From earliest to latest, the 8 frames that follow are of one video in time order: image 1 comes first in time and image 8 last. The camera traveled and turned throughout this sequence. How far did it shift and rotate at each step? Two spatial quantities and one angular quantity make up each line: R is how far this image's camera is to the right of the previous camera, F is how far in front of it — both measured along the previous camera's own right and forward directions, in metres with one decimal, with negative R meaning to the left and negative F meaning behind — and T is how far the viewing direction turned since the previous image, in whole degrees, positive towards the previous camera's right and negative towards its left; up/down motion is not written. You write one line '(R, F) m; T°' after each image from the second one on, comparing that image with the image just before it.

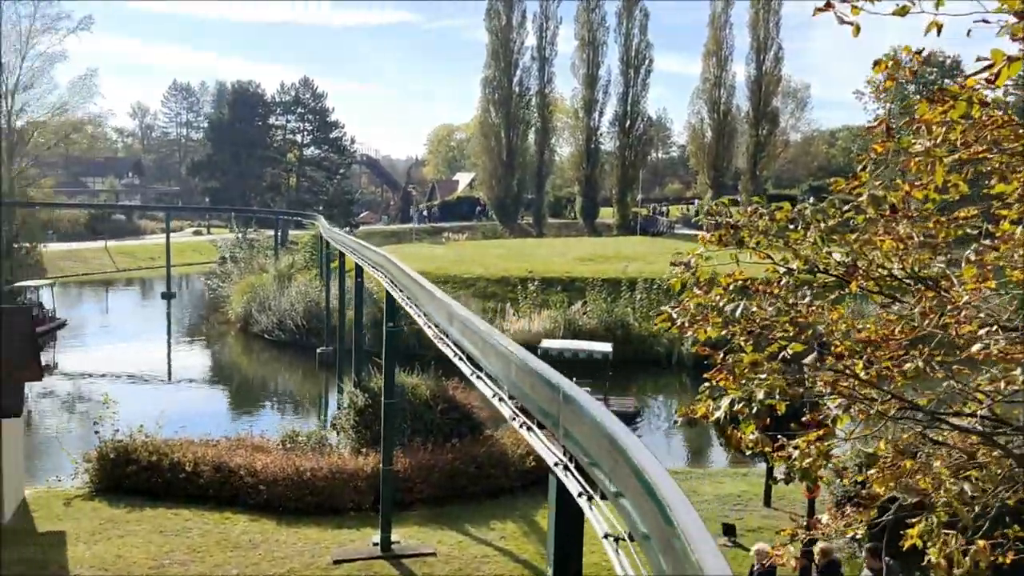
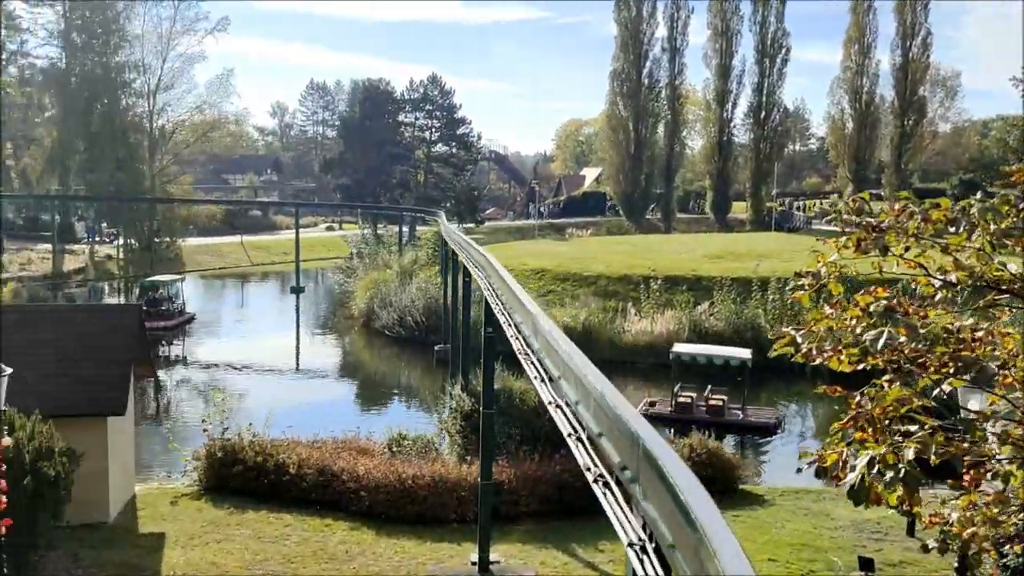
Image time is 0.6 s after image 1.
(+0.2, +0.7) m; -8°
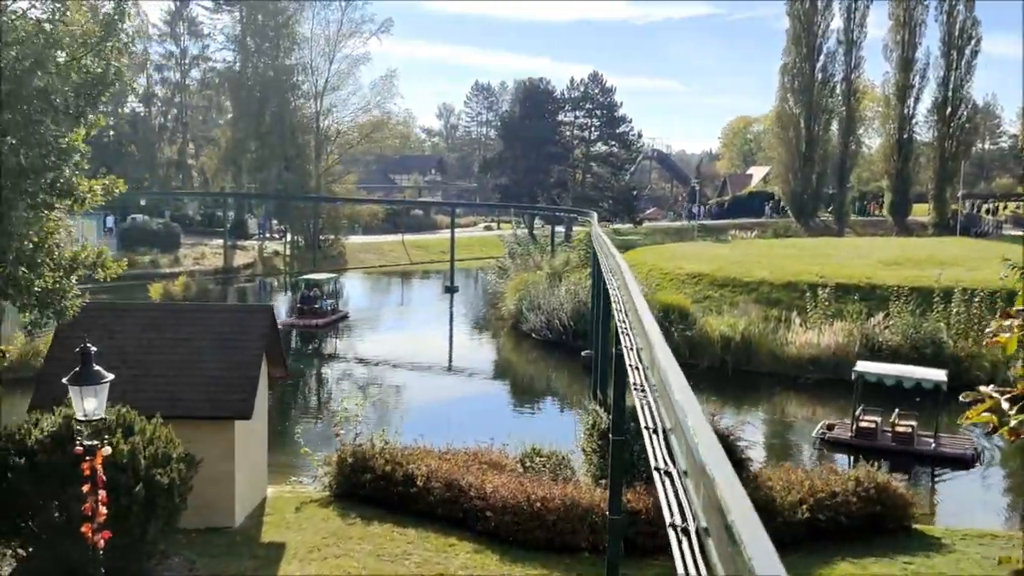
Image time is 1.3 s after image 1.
(+0.2, +0.8) m; -10°
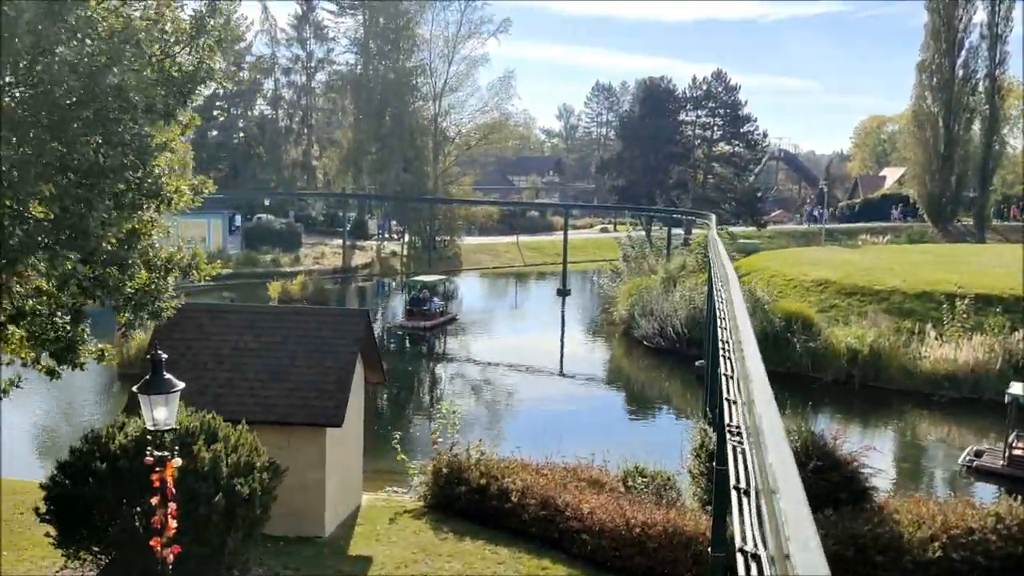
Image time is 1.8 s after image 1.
(+0.2, +0.5) m; -7°
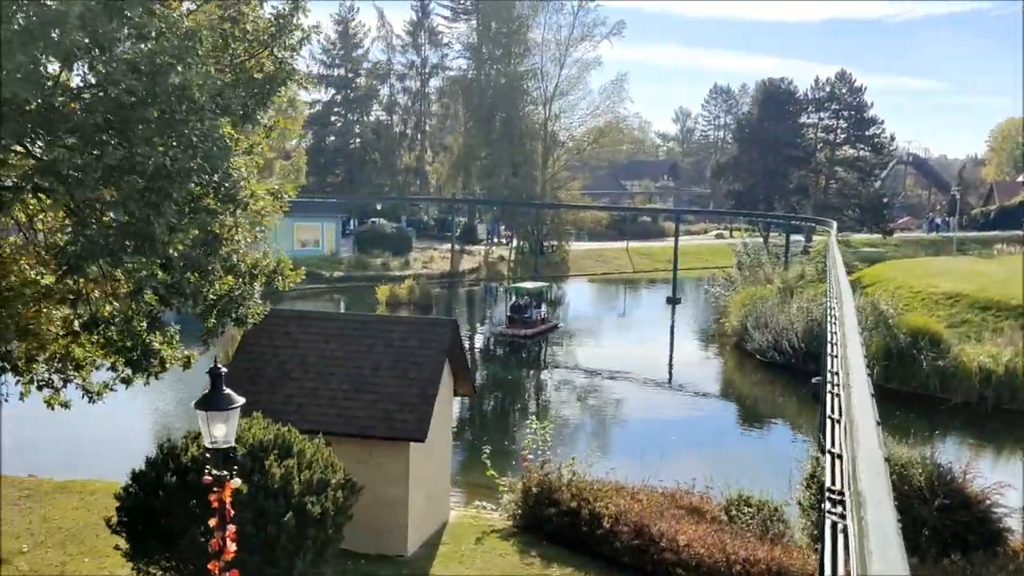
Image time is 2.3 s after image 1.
(+0.2, +0.5) m; -7°
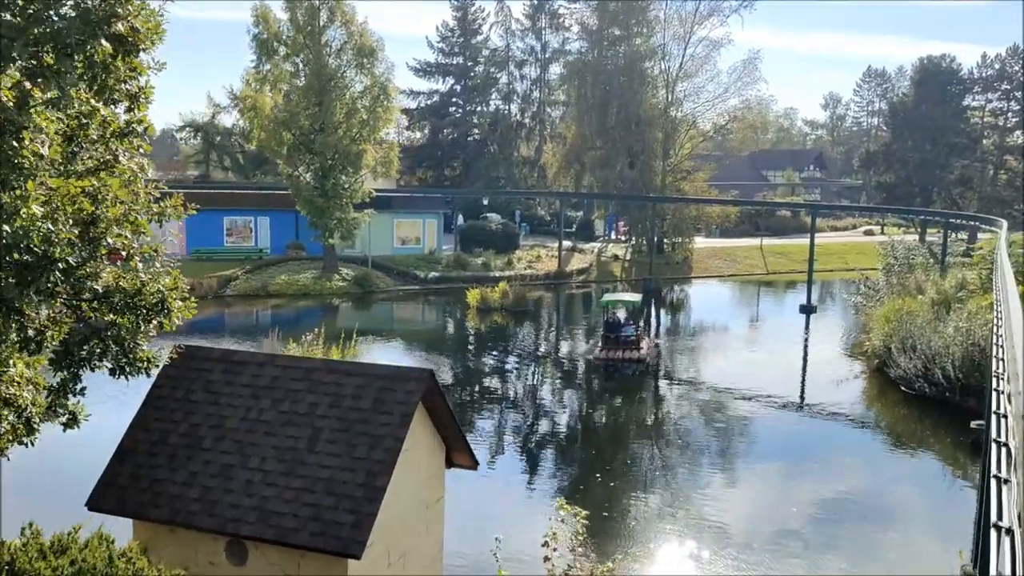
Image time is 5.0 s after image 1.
(+0.9, +2.9) m; -8°
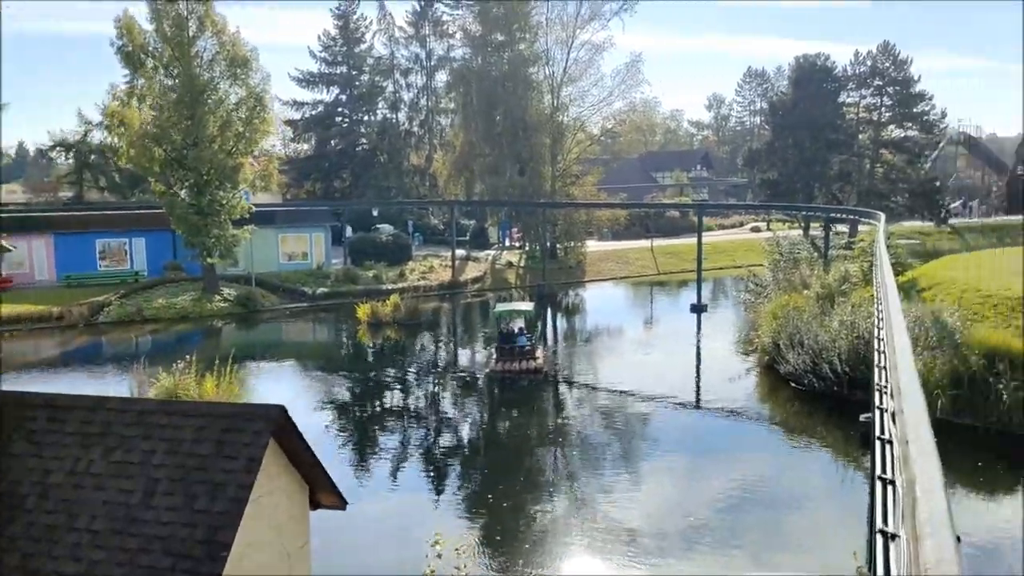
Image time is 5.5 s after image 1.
(+0.3, +0.5) m; +6°
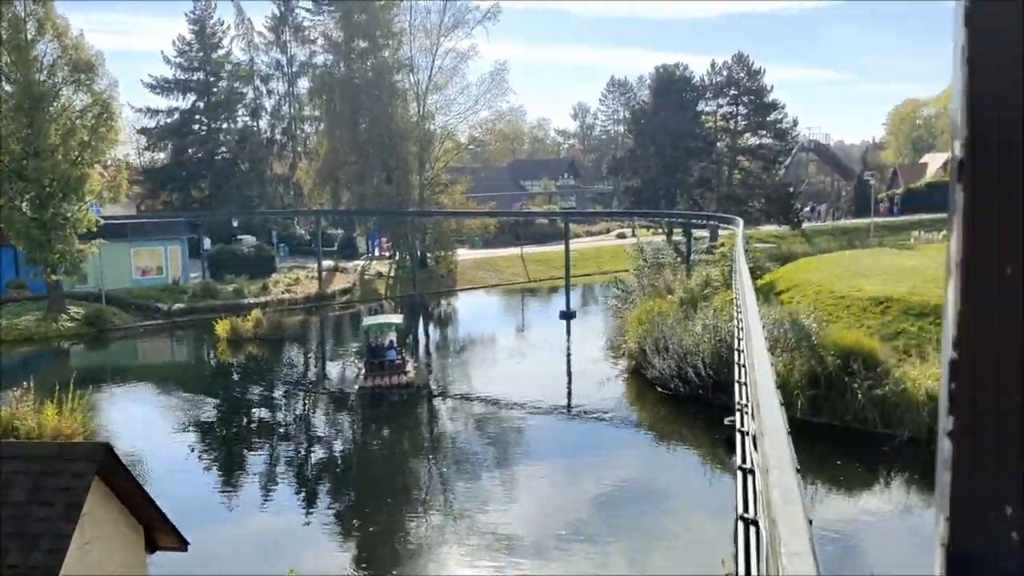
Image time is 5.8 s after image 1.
(+0.1, +0.3) m; +8°
